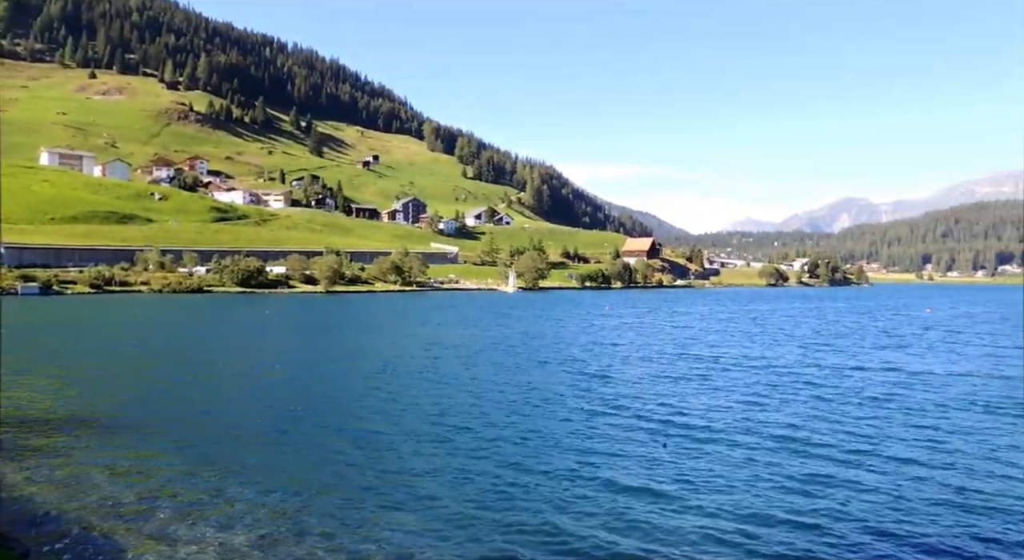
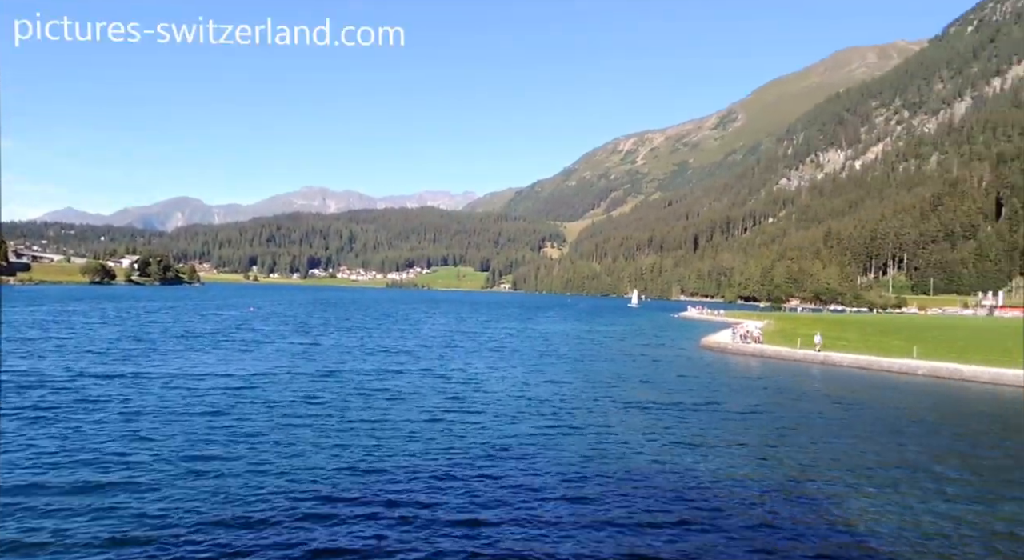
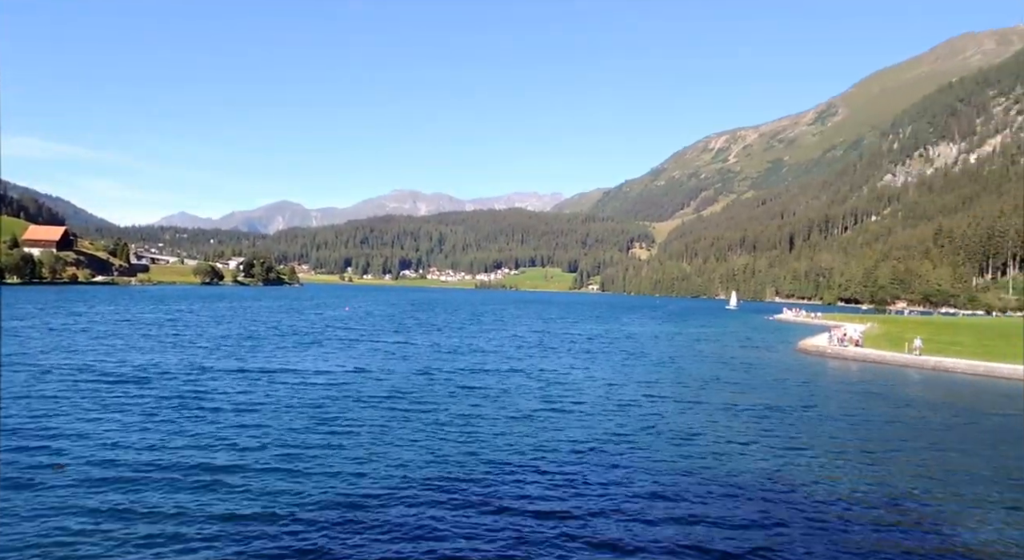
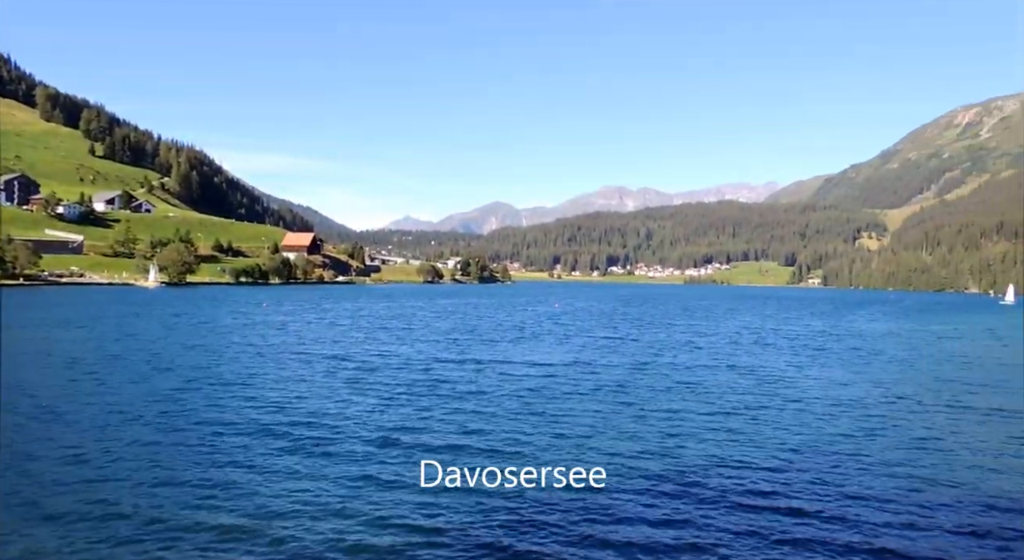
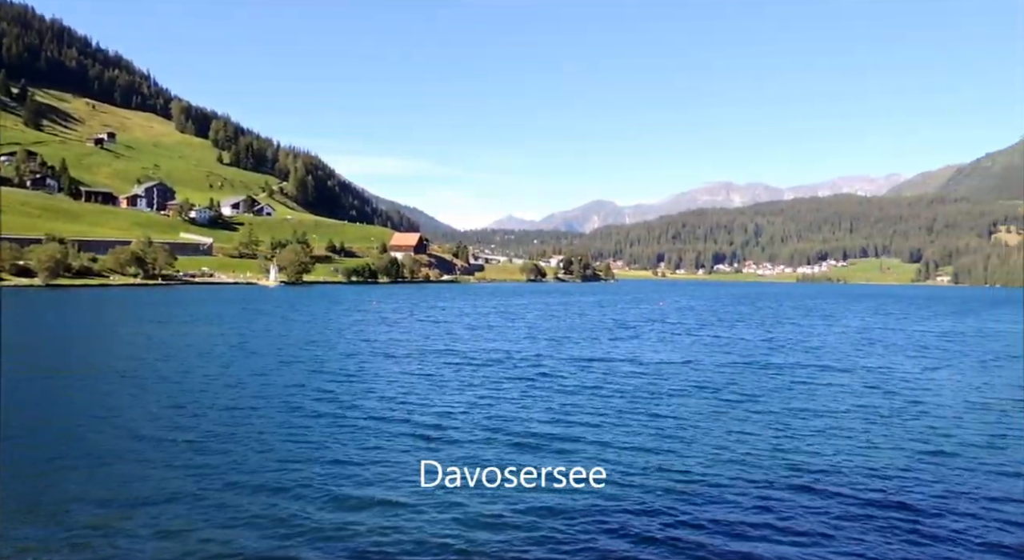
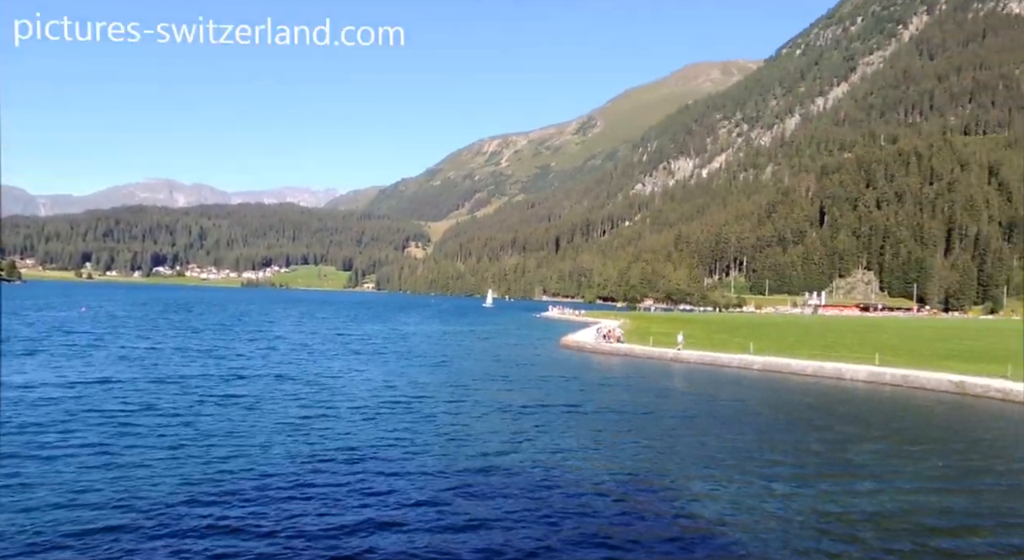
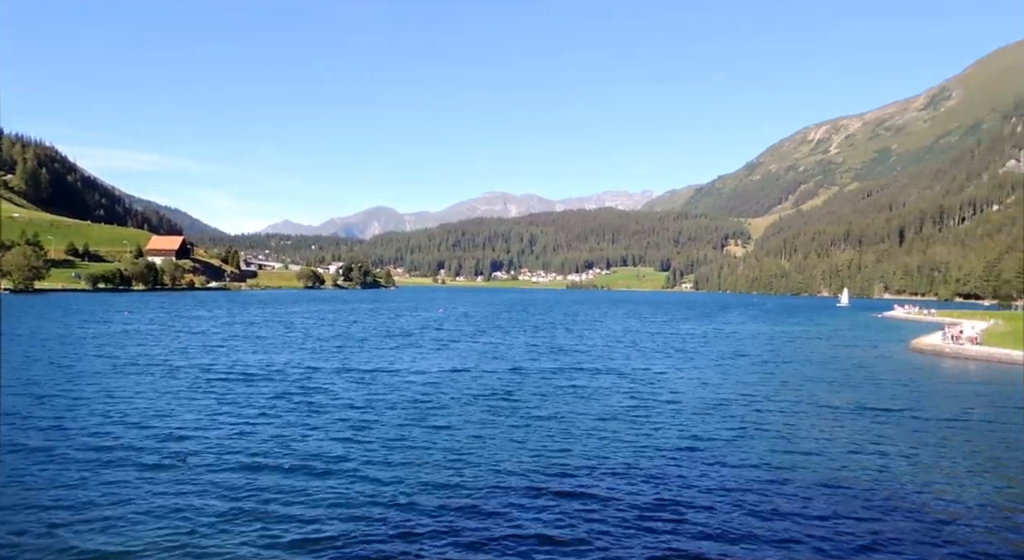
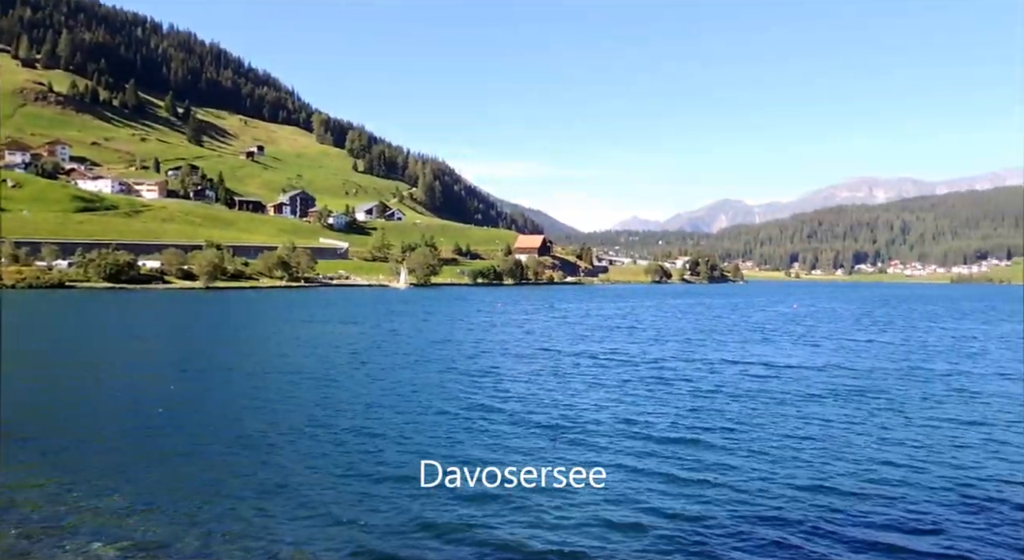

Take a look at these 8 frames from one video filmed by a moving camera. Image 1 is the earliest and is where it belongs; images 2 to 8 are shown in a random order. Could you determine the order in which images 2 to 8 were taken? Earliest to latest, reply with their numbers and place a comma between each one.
8, 5, 4, 7, 3, 2, 6
